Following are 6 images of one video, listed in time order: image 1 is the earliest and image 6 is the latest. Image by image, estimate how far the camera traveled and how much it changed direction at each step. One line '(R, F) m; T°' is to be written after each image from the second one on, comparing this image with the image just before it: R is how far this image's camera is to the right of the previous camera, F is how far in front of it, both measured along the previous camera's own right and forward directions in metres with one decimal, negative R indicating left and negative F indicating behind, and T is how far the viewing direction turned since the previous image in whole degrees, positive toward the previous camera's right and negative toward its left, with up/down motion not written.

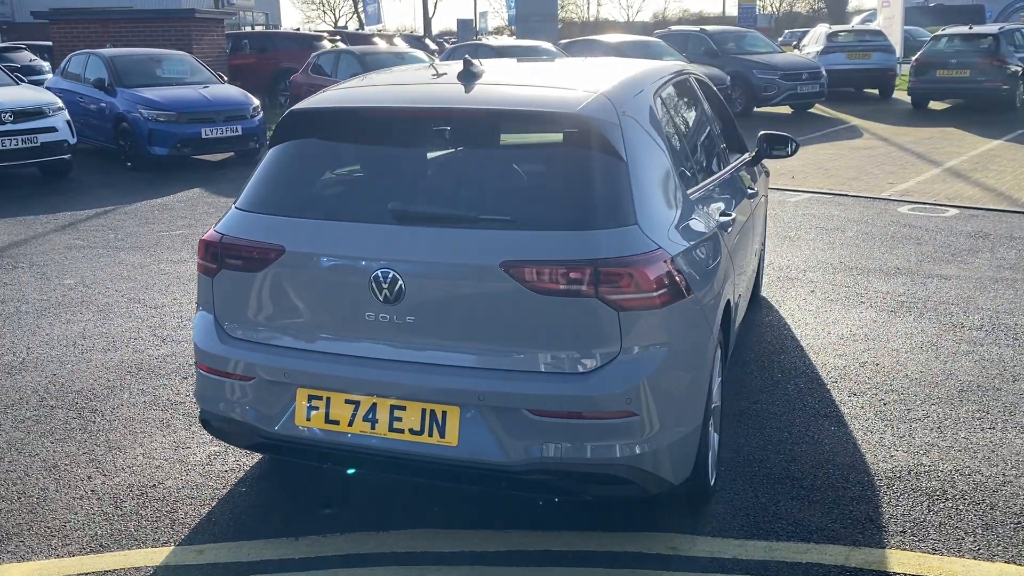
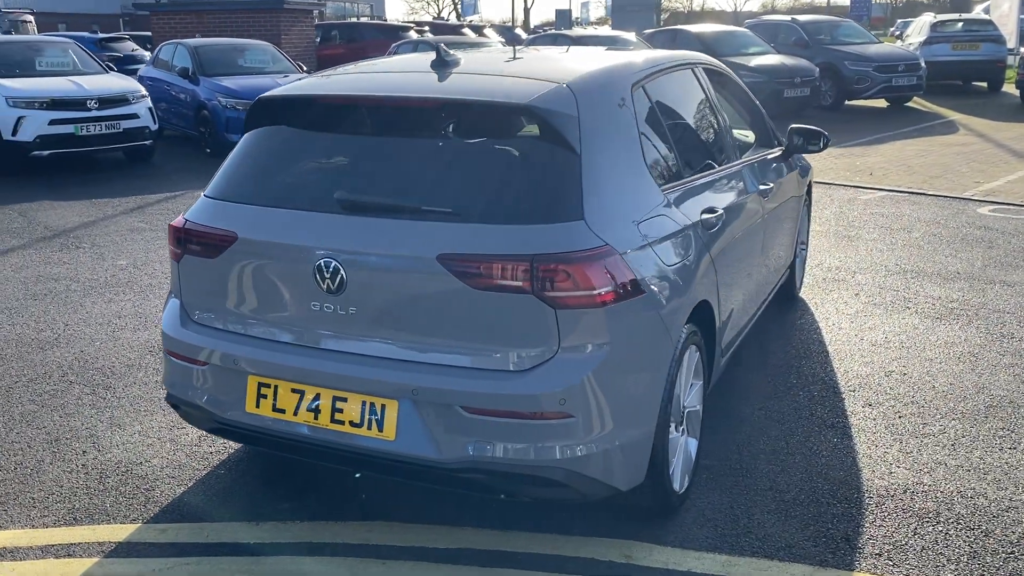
(+0.5, +0.1) m; -6°
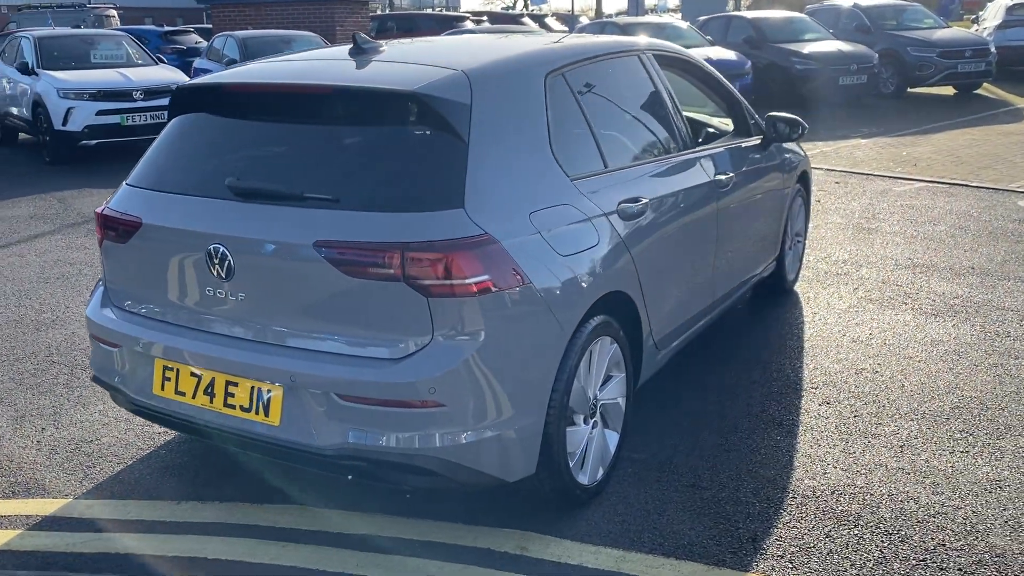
(+0.6, 0.0) m; -5°
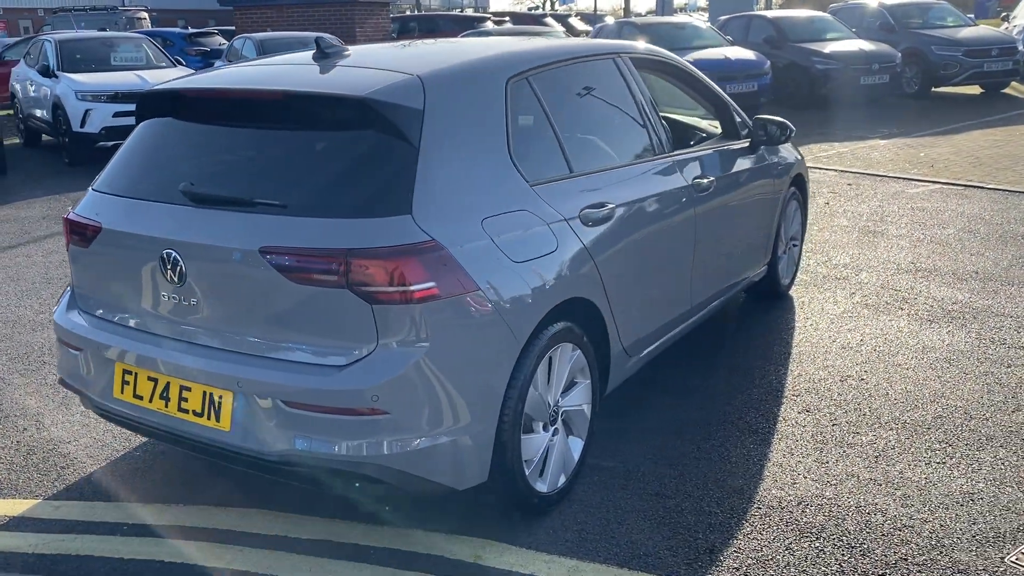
(+0.3, 0.0) m; -2°
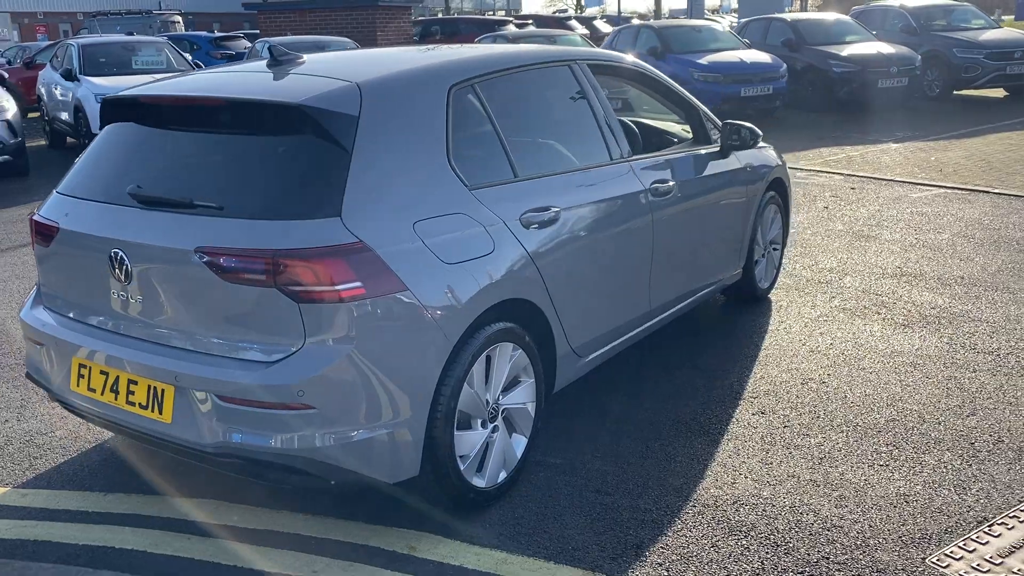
(+0.4, -0.1) m; -2°
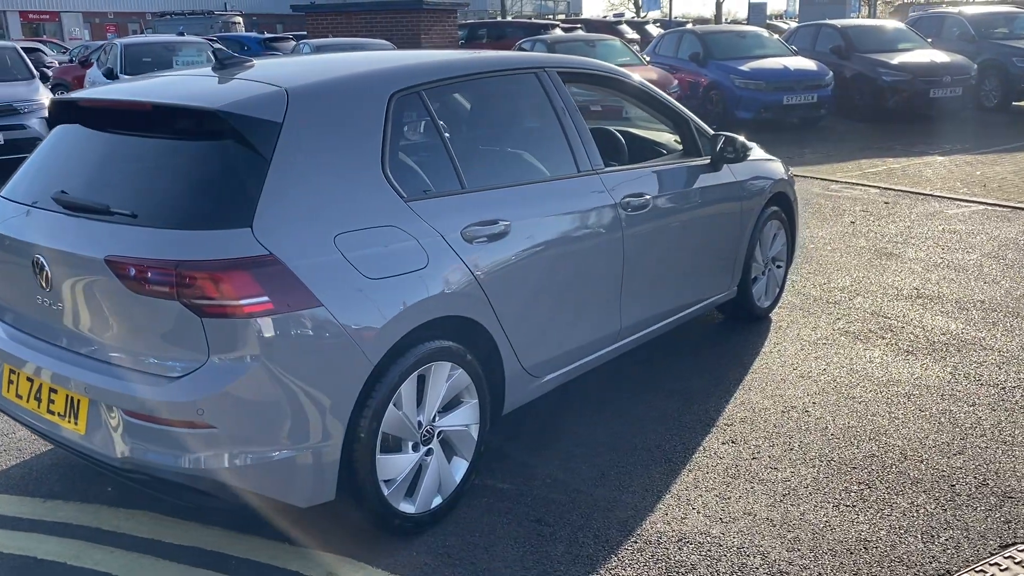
(+0.4, +0.2) m; -4°
